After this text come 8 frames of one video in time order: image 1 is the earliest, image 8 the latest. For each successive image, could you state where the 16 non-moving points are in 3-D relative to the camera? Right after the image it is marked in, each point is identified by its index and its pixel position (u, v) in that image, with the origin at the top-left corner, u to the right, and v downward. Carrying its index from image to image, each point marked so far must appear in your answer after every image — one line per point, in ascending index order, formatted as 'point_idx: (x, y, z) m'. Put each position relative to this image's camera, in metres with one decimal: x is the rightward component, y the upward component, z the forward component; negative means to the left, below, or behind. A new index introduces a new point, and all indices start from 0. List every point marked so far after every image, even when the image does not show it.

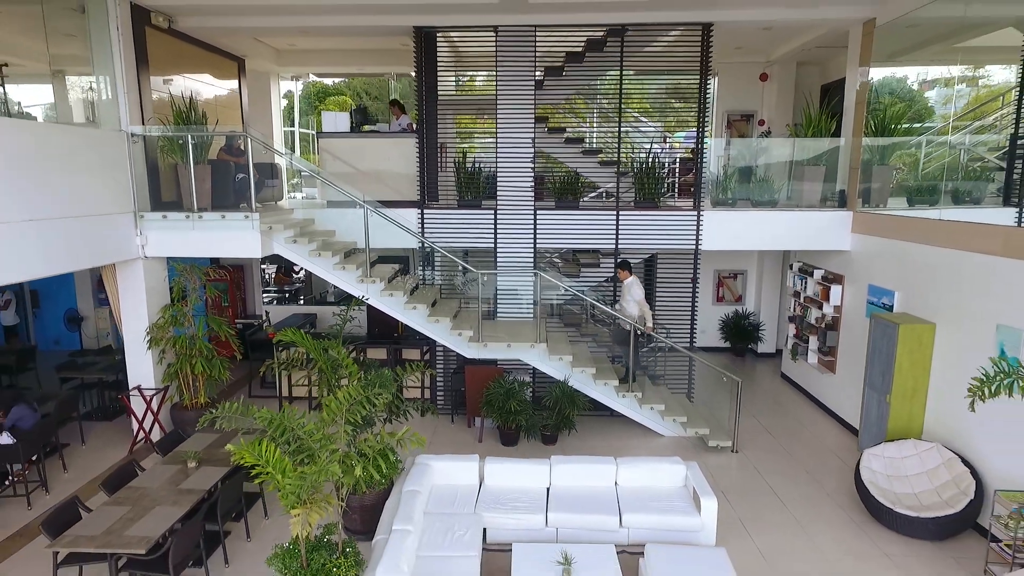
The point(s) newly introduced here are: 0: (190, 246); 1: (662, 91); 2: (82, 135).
0: (-3.3, +0.4, +7.7) m
1: (+1.8, +2.3, +8.9) m
2: (-3.9, +1.4, +6.6) m
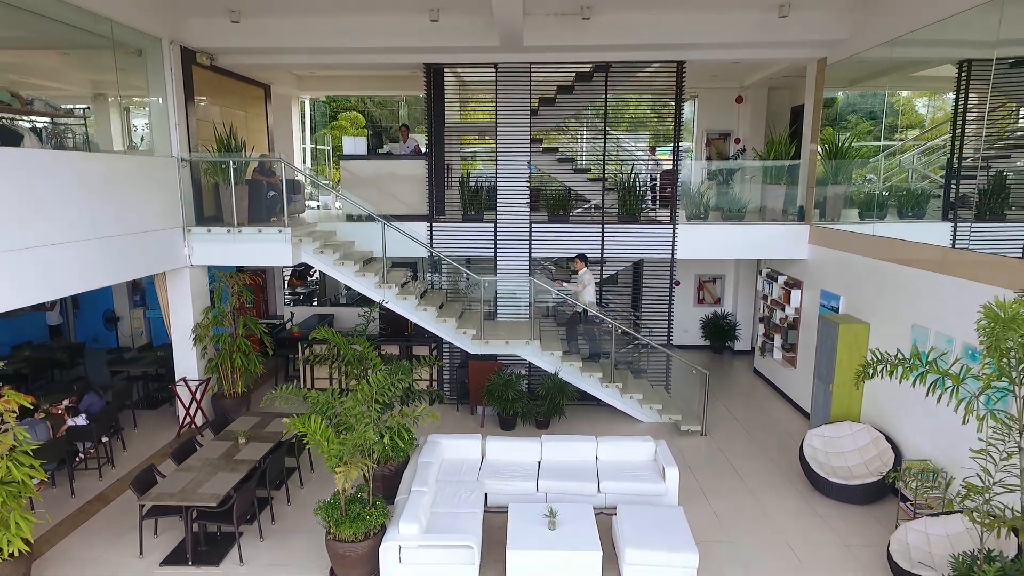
0: (-3.4, +0.4, +8.8) m
1: (+1.8, +2.3, +10.0) m
2: (-3.9, +1.3, +7.8) m
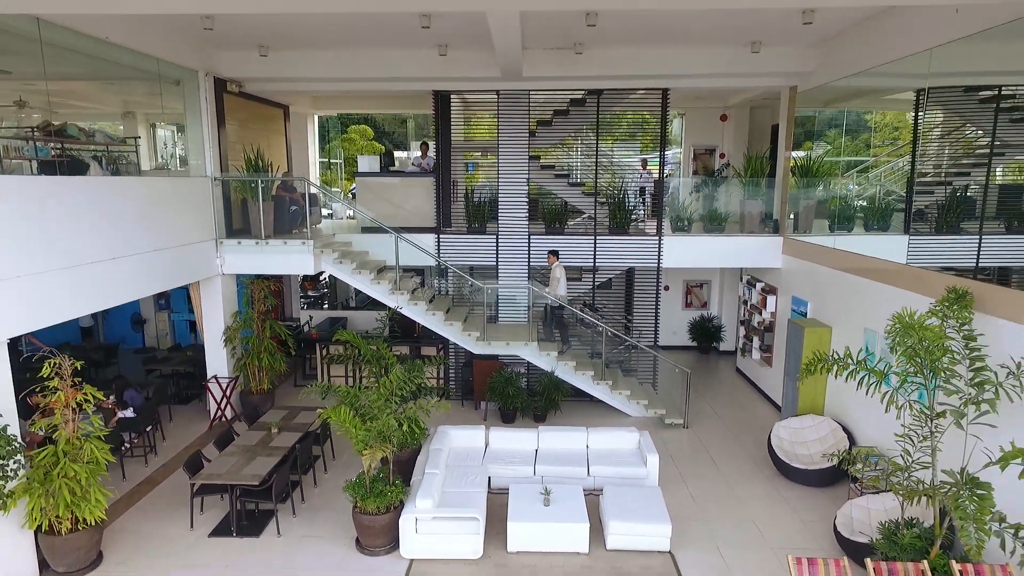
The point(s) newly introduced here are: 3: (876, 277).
0: (-3.3, +0.3, +9.7) m
1: (+1.8, +2.2, +11.0) m
2: (-3.9, +1.2, +8.7) m
3: (+3.8, +0.1, +7.7) m
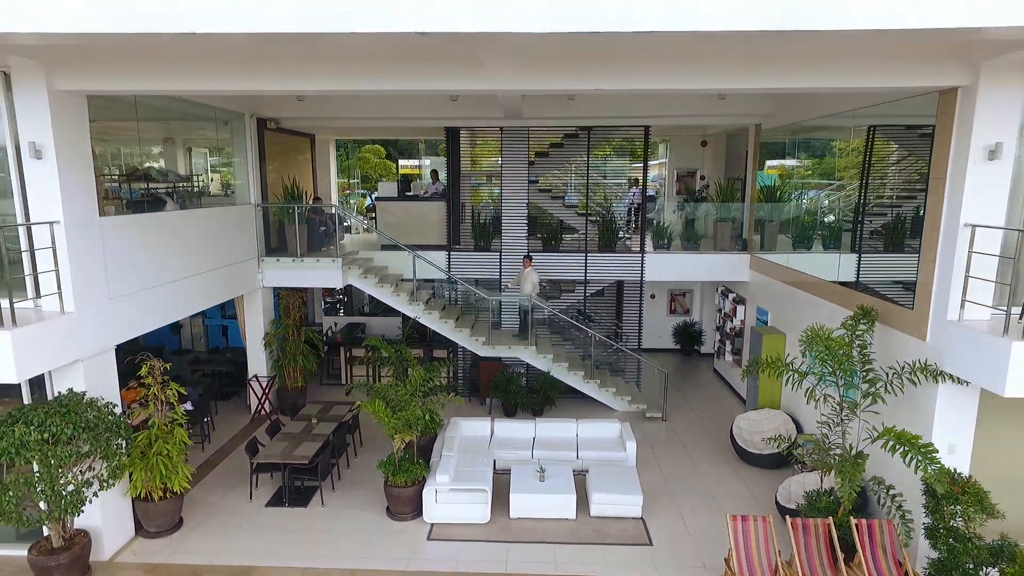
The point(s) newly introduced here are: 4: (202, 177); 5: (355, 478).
0: (-3.3, +0.1, +11.2) m
1: (+1.8, +2.0, +12.4) m
2: (-3.9, +1.1, +10.2) m
3: (+3.8, 0.0, +9.2) m
4: (-4.0, +1.4, +9.5) m
5: (-1.9, -2.3, +8.9) m
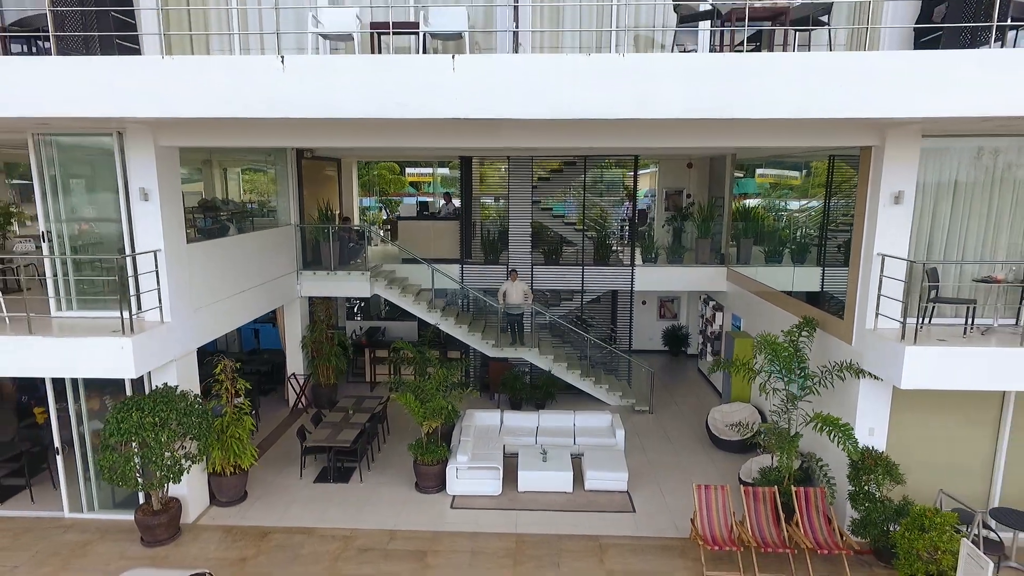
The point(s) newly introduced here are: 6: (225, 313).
0: (-3.2, 0.0, +12.8) m
1: (+1.9, +1.9, +14.0) m
2: (-3.8, +0.9, +11.8) m
3: (+3.9, -0.2, +10.8) m
4: (-3.9, +1.2, +11.1) m
5: (-1.8, -2.5, +10.6) m
6: (-3.8, -0.3, +9.7) m
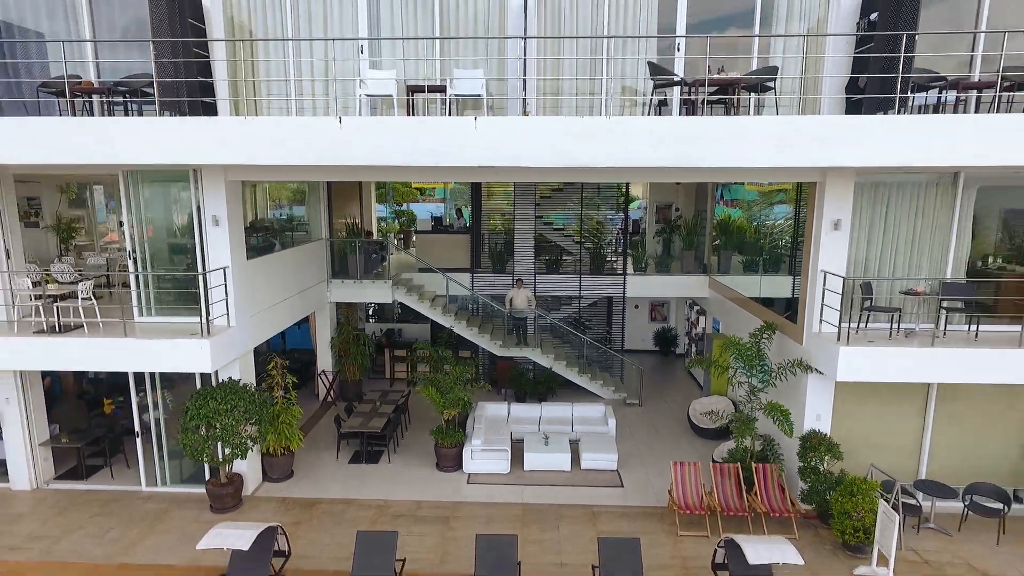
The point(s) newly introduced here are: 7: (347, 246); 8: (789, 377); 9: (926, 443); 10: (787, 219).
0: (-3.1, -0.2, +14.4) m
1: (+2.1, +1.7, +15.7) m
2: (-3.7, +0.8, +13.4) m
3: (+4.0, -0.3, +12.4) m
4: (-3.8, +1.1, +12.7) m
5: (-1.7, -2.6, +12.2) m
6: (-3.7, -0.5, +11.3) m
7: (-3.2, +0.8, +14.2) m
8: (+3.7, -1.2, +9.9) m
9: (+5.4, -2.0, +9.5) m
10: (+4.1, +1.0, +10.8) m
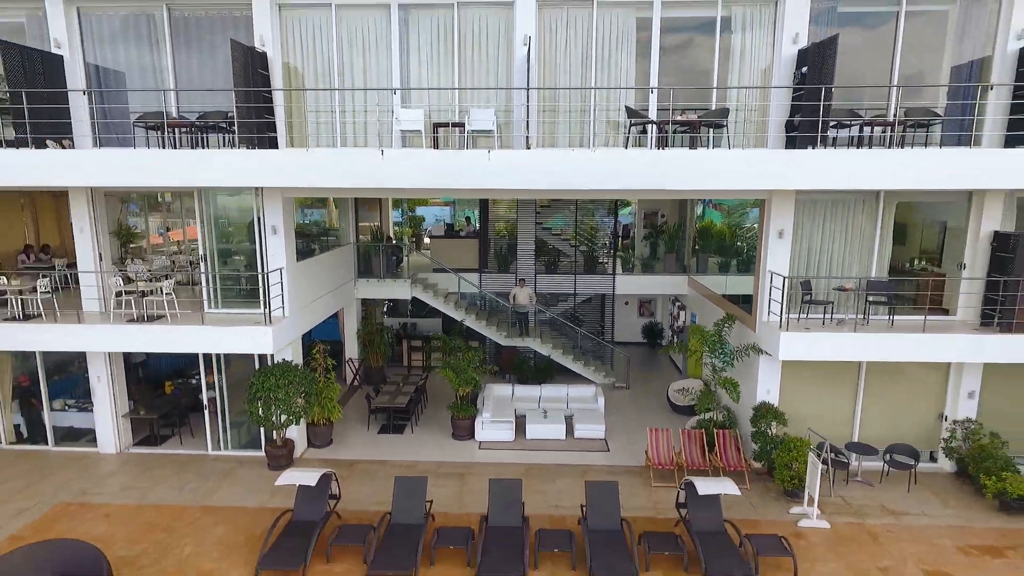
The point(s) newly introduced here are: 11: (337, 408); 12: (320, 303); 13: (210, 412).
0: (-3.0, -0.1, +16.5) m
1: (+2.1, +1.8, +17.7) m
2: (-3.6, +0.8, +15.5) m
3: (+4.1, -0.3, +14.5) m
4: (-3.7, +1.2, +14.8) m
5: (-1.6, -2.6, +14.2) m
6: (-3.6, -0.4, +13.4) m
7: (-3.1, +0.9, +16.3) m
8: (+3.8, -1.1, +11.9) m
9: (+5.5, -2.0, +11.6) m
10: (+4.1, +1.1, +12.9) m
11: (-3.0, -2.1, +12.8) m
12: (-3.6, -0.3, +13.7) m
13: (-5.1, -2.1, +12.4) m
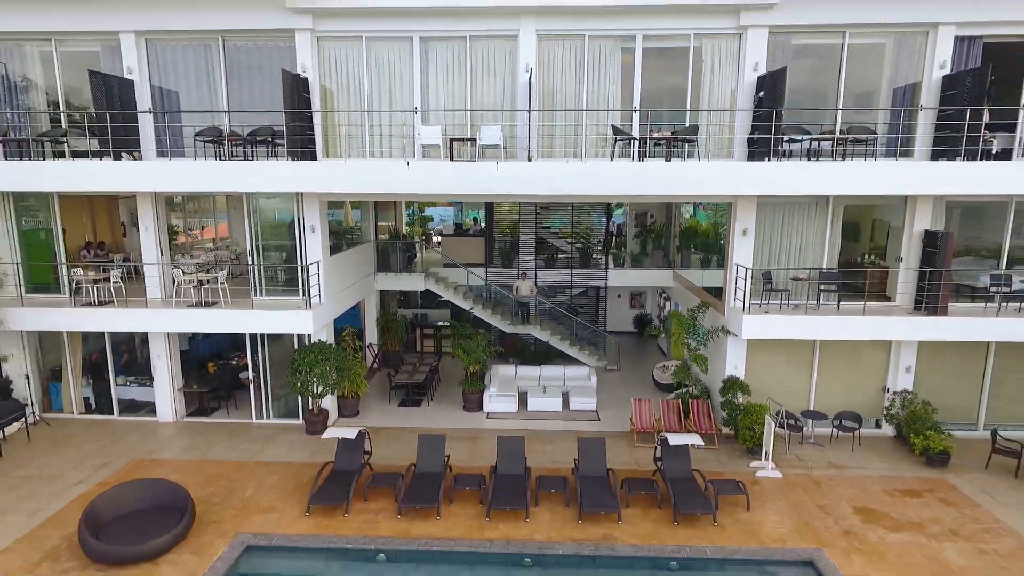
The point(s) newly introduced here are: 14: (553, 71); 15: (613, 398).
0: (-3.0, +0.1, +18.5) m
1: (+2.2, +2.0, +19.7) m
2: (-3.5, +1.0, +17.4) m
3: (+4.1, -0.1, +16.4) m
4: (-3.6, +1.3, +16.7) m
5: (-1.6, -2.4, +16.2) m
6: (-3.5, -0.2, +15.3) m
7: (-3.0, +1.0, +18.2) m
8: (+3.9, -1.0, +13.9) m
9: (+5.5, -1.8, +13.5) m
10: (+4.2, +1.2, +14.8) m
11: (-3.0, -1.9, +14.7) m
12: (-3.5, -0.1, +15.6) m
13: (-5.0, -1.9, +14.3) m
14: (+0.7, +3.8, +12.8) m
15: (+2.2, -2.4, +16.1) m
